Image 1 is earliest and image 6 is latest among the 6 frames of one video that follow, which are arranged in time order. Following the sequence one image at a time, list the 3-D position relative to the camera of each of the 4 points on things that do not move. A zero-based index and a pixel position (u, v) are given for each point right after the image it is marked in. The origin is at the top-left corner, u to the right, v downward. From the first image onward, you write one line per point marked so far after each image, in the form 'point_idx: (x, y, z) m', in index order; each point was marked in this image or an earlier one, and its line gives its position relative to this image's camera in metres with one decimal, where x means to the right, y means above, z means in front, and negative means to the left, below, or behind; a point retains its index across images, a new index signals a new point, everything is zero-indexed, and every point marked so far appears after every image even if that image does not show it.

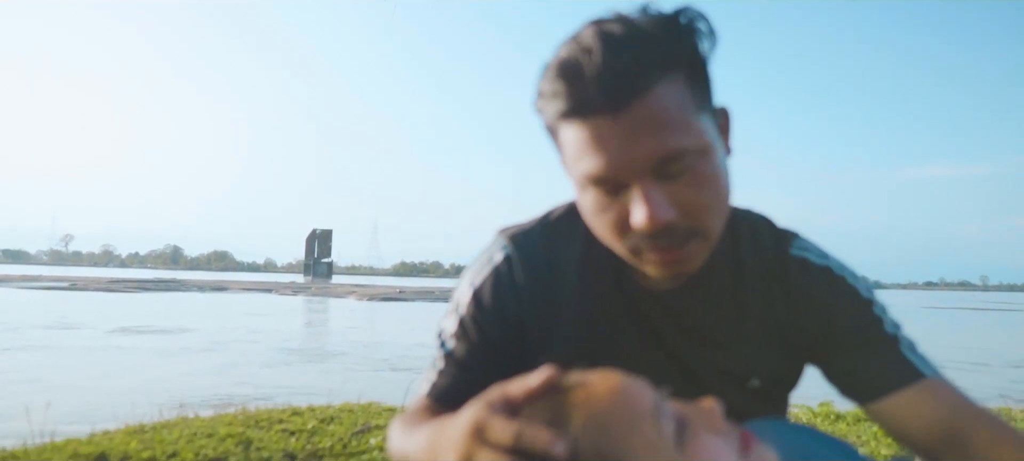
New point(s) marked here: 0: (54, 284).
0: (-10.5, -1.2, +18.7) m
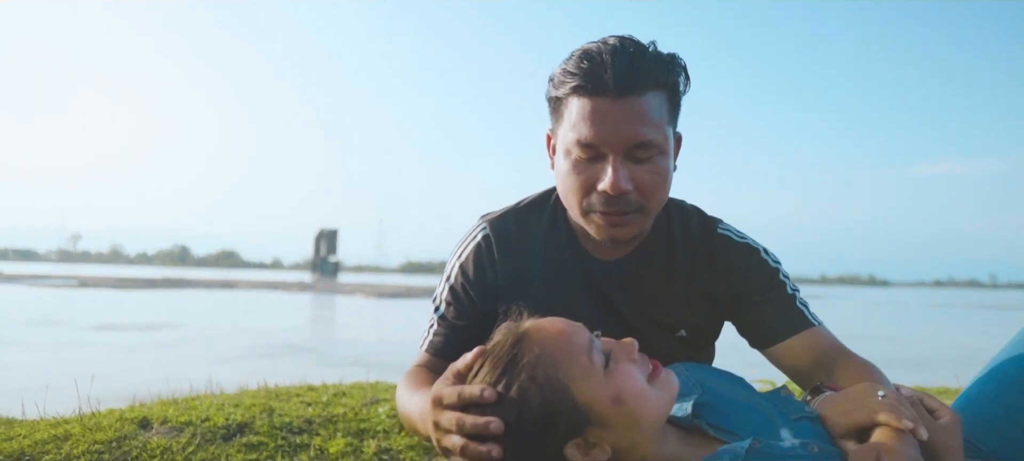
0: (-10.4, -1.2, +19.2) m
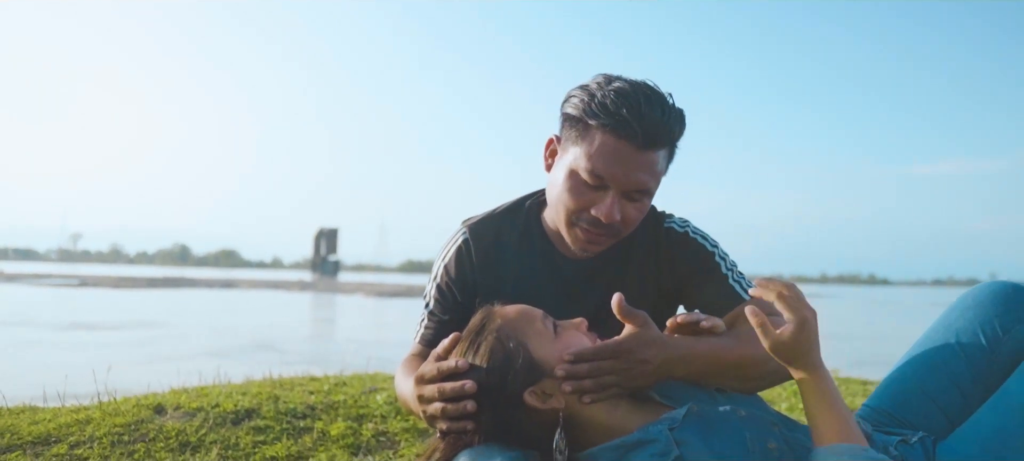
0: (-10.5, -1.2, +19.5) m
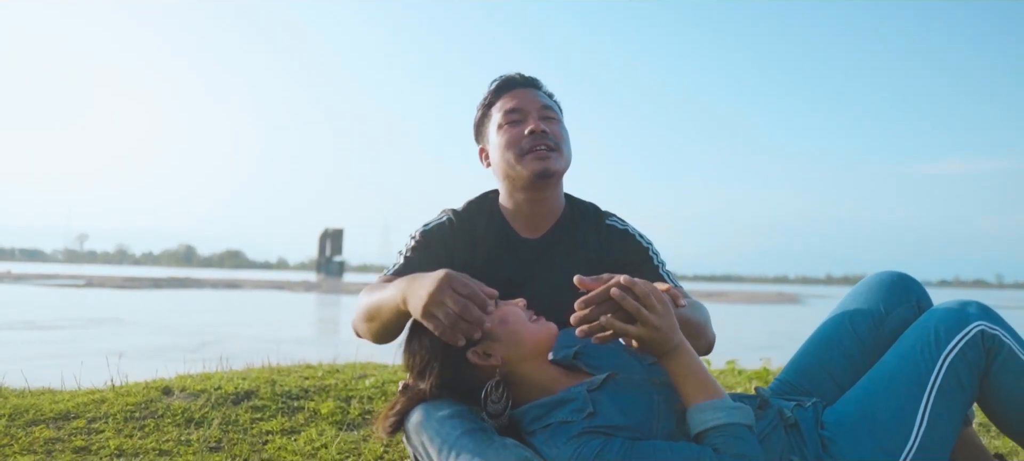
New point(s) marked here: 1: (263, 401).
0: (-10.5, -1.2, +20.0) m
1: (-1.3, -0.9, +4.2) m
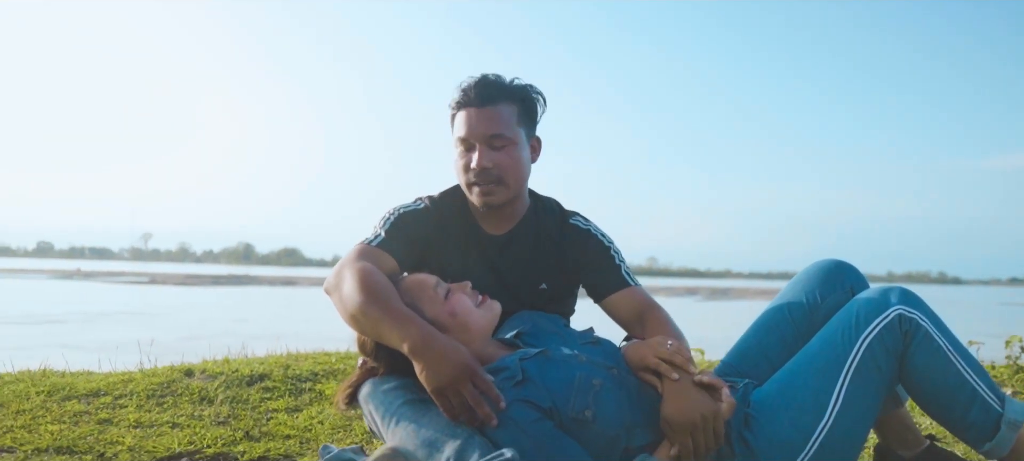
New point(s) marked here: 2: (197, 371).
0: (-9.5, -1.1, +20.9) m
1: (-1.3, -0.8, +4.6) m
2: (-1.8, -0.8, +4.8) m
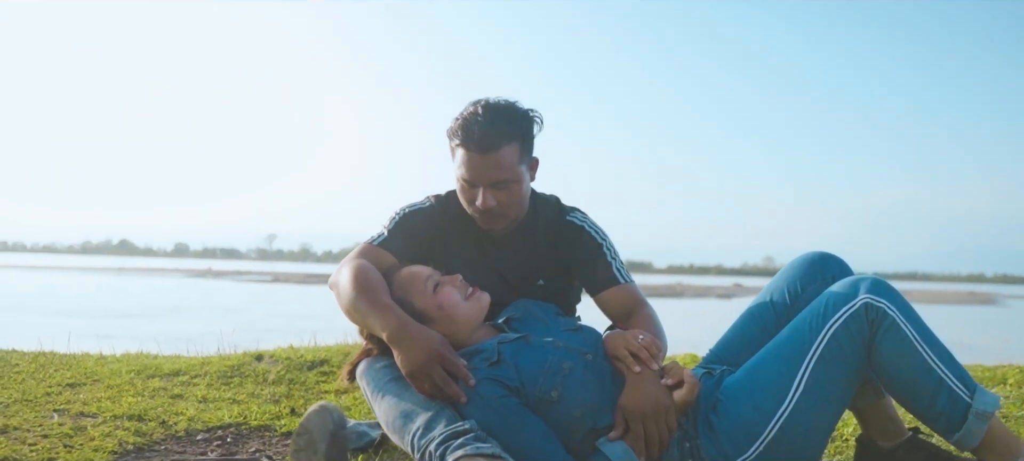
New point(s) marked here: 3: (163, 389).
0: (-7.1, -1.1, +22.3) m
1: (-1.1, -0.8, +5.0) m
2: (-1.6, -0.8, +5.3) m
3: (-1.9, -0.8, +4.4) m
